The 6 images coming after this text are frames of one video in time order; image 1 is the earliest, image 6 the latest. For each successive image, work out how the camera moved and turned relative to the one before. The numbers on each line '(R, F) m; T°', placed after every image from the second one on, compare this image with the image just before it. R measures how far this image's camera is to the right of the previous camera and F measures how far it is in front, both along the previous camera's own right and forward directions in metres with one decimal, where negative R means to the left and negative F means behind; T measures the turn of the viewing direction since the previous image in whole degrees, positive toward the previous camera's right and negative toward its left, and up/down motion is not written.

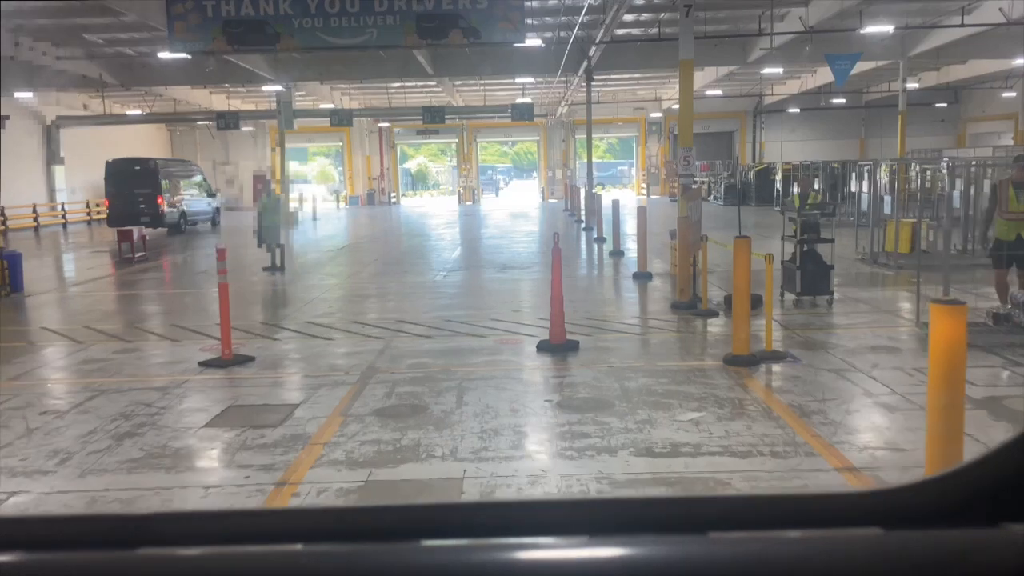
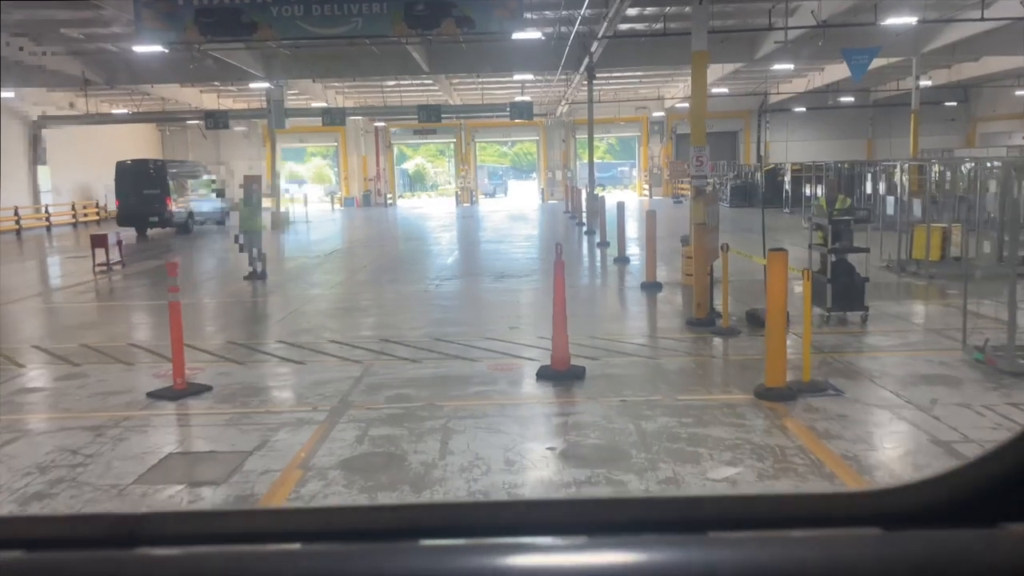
(0.0, +0.8) m; 0°
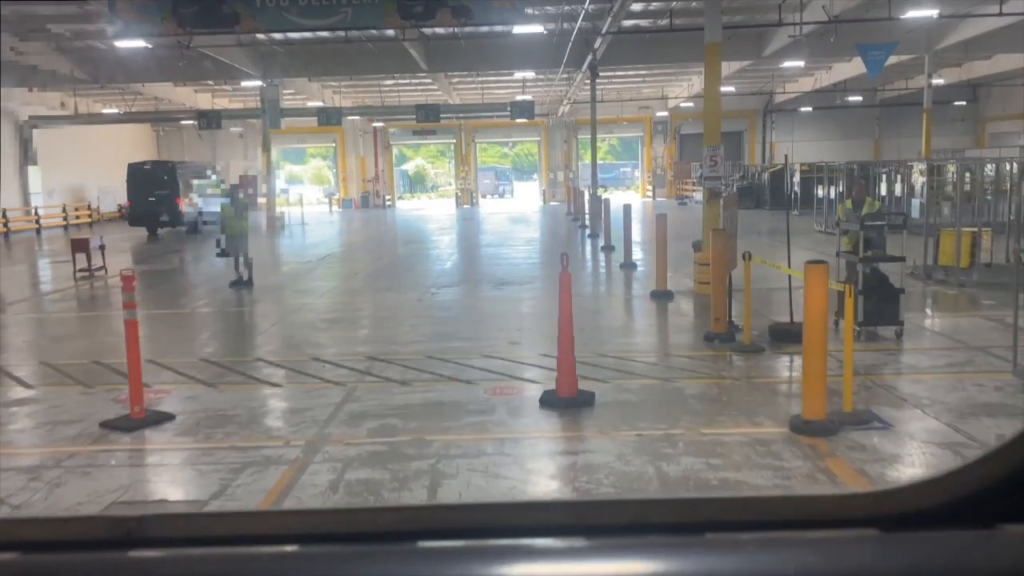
(0.0, +0.6) m; 0°
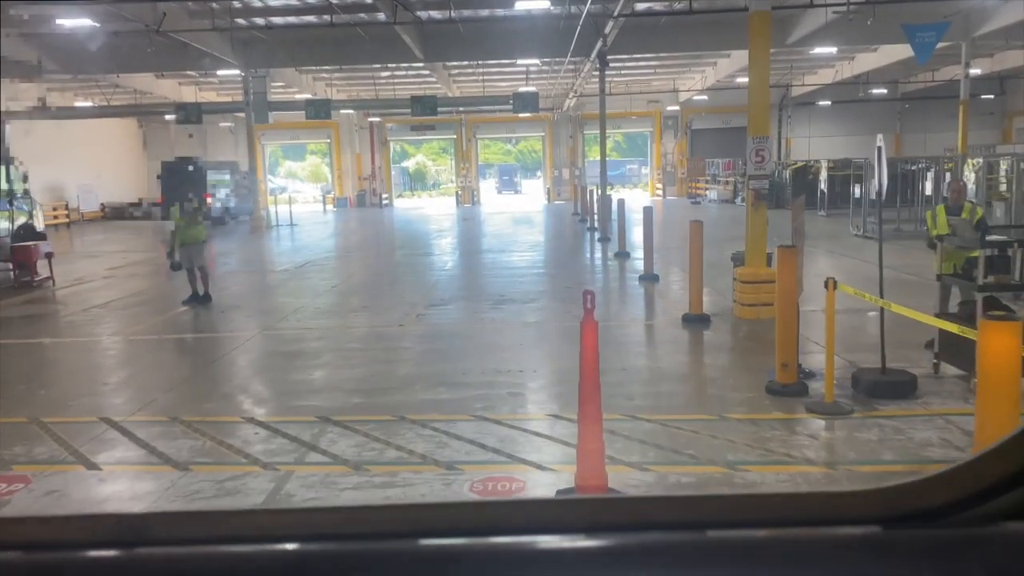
(0.0, +1.6) m; 0°
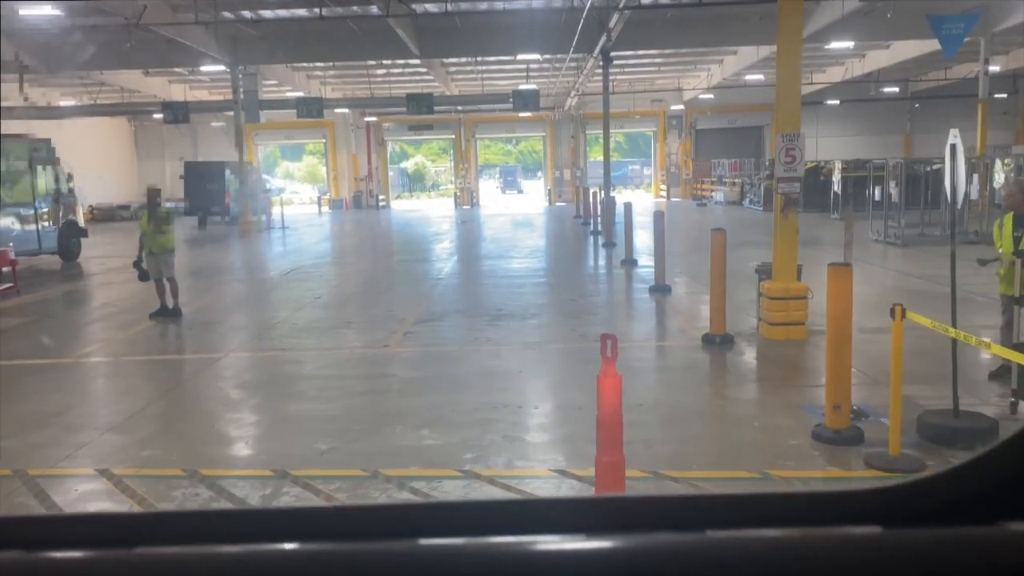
(0.0, +0.8) m; 0°
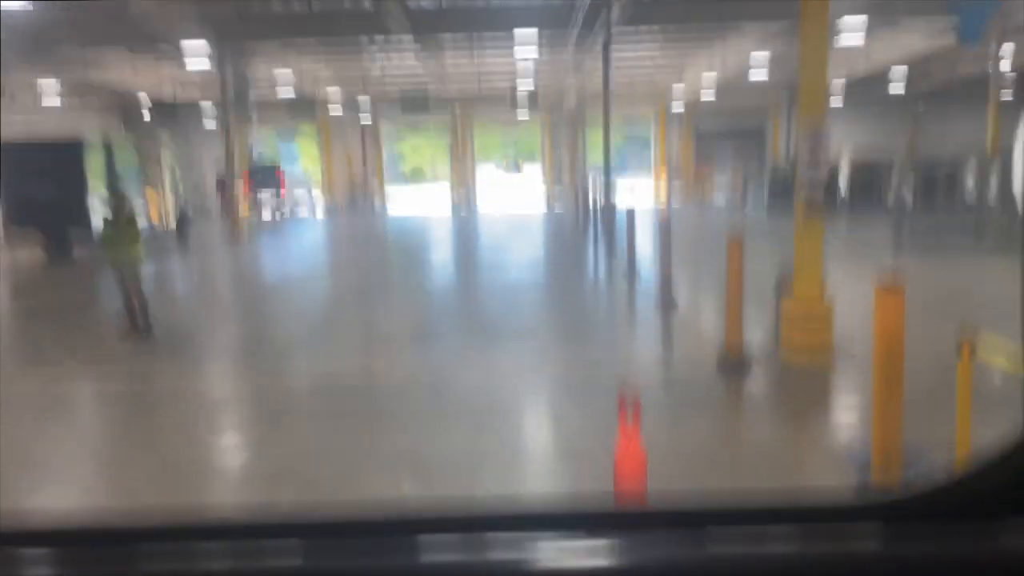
(0.0, +0.6) m; 0°
